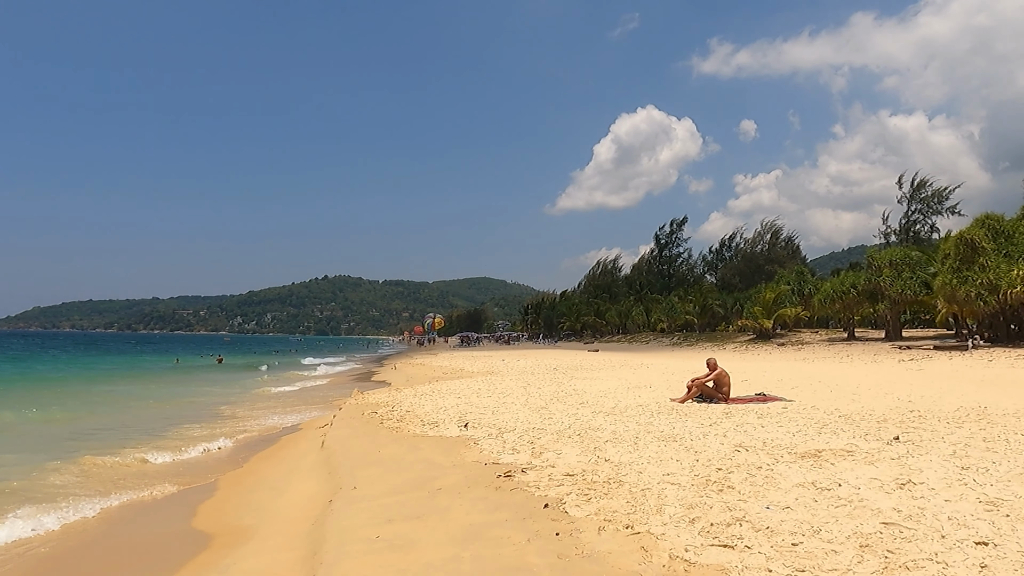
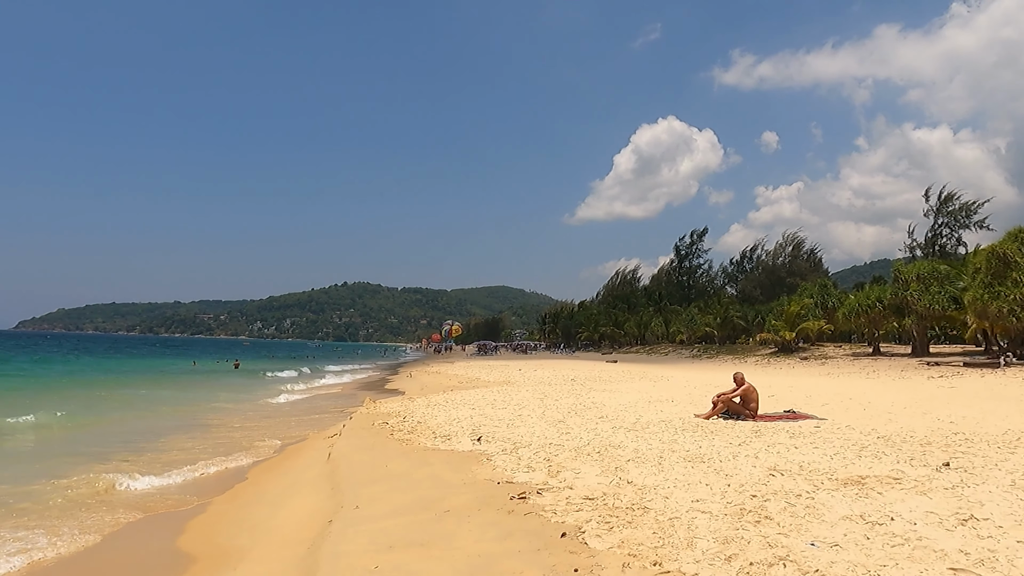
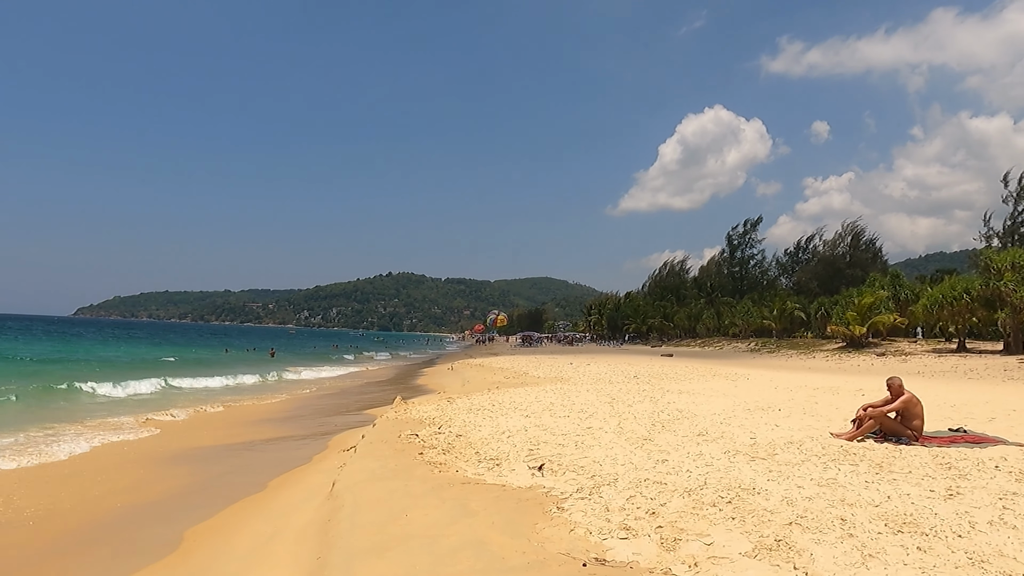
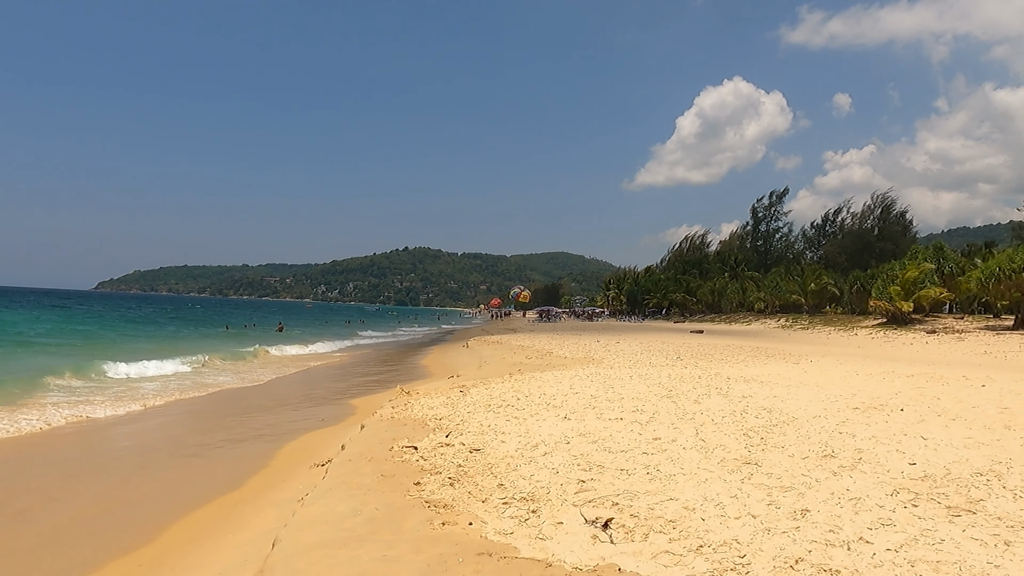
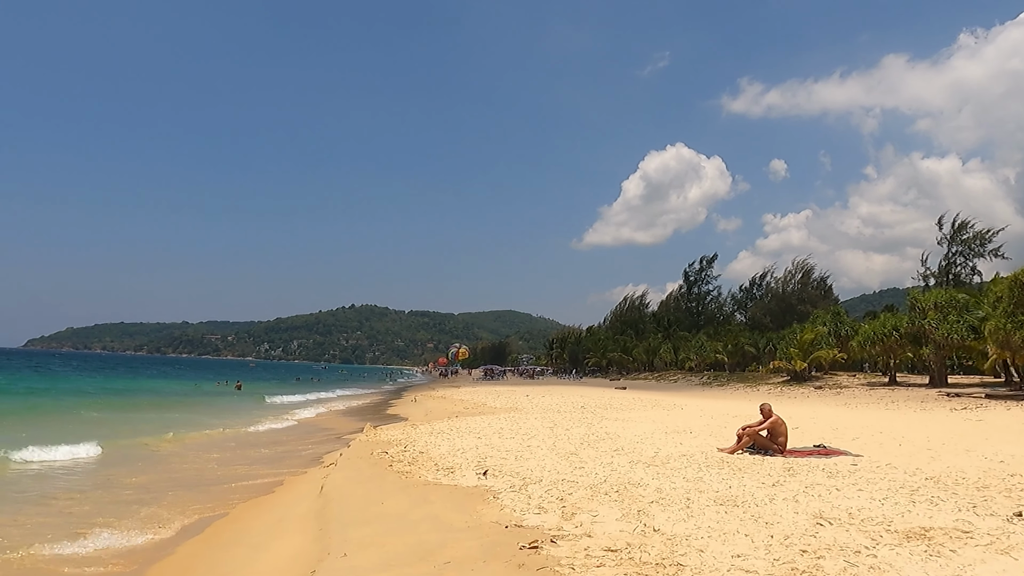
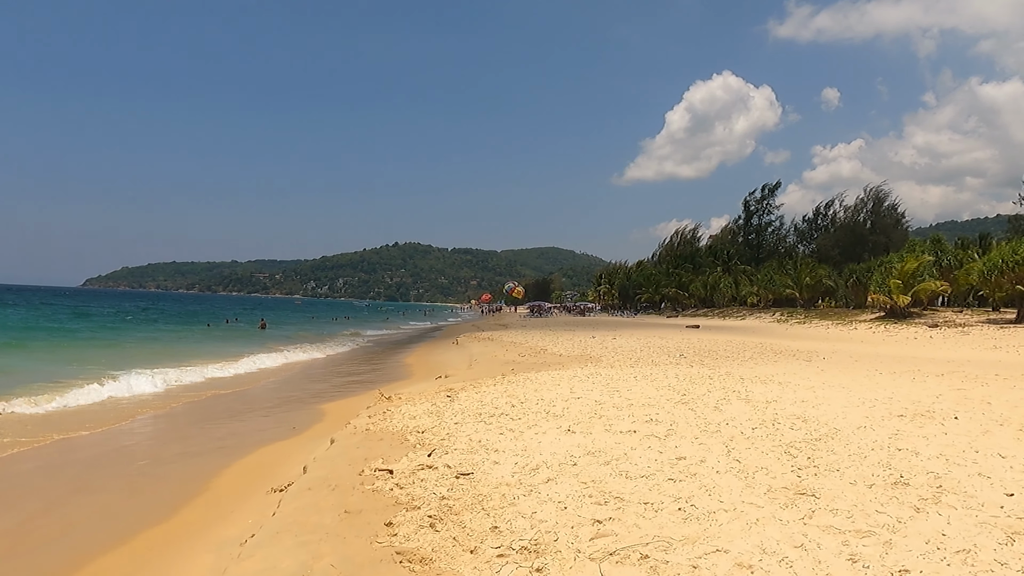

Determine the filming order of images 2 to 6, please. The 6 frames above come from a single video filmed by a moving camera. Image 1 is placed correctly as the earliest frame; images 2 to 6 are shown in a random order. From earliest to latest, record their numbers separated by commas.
2, 5, 3, 4, 6
